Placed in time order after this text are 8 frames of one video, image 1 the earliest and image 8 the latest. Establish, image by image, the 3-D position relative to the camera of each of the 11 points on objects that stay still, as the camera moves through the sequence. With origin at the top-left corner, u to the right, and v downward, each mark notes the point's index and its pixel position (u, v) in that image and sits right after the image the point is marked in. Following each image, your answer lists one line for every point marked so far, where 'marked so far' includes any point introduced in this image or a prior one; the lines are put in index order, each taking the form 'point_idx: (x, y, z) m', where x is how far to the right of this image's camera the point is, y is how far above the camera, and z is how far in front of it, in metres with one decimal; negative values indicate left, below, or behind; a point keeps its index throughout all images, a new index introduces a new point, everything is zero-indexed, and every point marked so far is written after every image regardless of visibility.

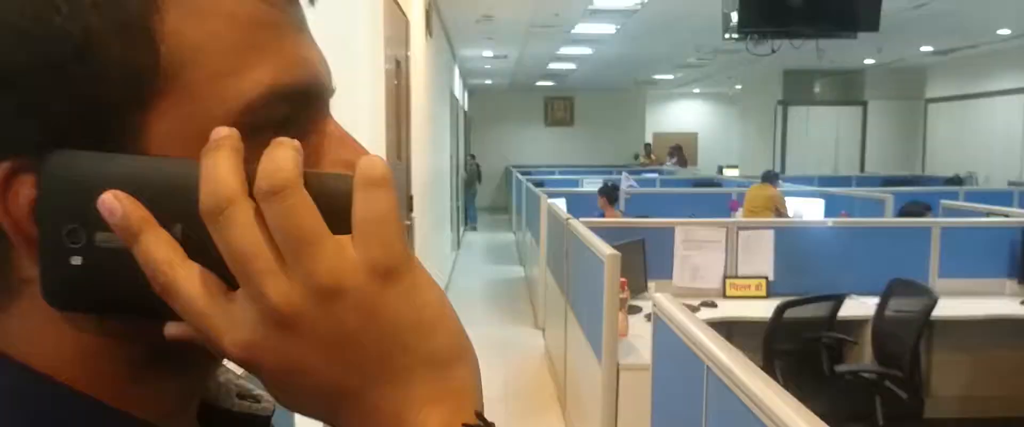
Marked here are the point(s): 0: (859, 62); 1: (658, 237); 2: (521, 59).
0: (+4.5, +1.9, +10.3) m
1: (+0.7, -0.1, +3.6) m
2: (+0.1, +1.9, +9.8) m
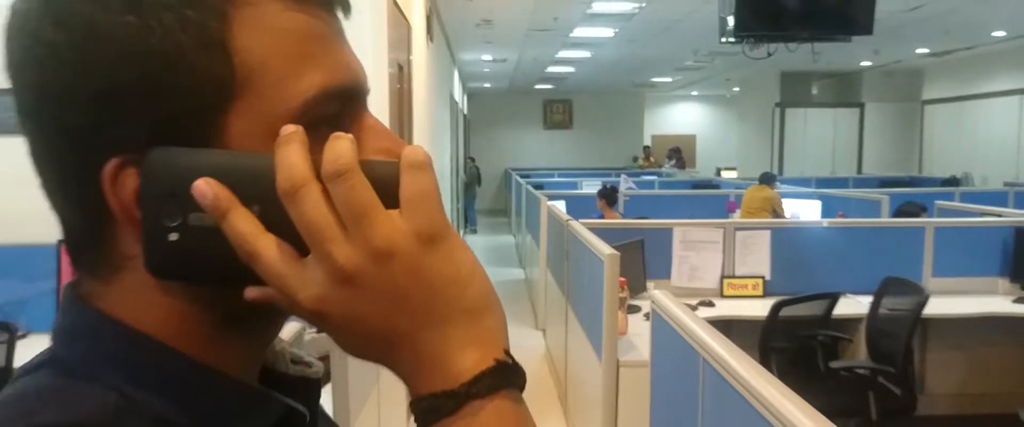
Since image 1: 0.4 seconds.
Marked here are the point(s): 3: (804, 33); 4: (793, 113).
0: (+4.4, +1.9, +10.3) m
1: (+0.7, -0.1, +3.6) m
2: (+0.1, +1.9, +9.9) m
3: (+1.6, +1.0, +4.6) m
4: (+4.1, +1.4, +11.6) m
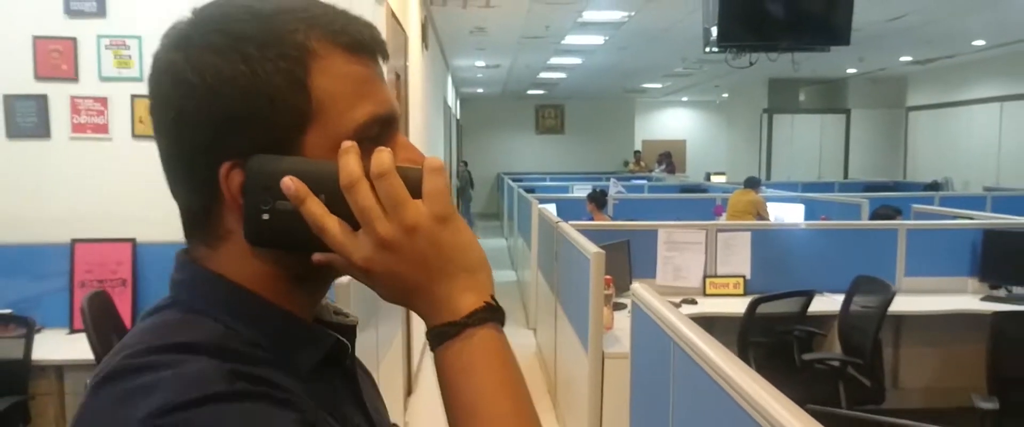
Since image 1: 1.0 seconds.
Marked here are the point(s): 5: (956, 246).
0: (+4.3, +1.9, +10.6) m
1: (+0.6, -0.1, +3.8) m
2: (0.0, +1.8, +10.1) m
3: (+1.6, +1.0, +4.8) m
4: (+3.9, +1.4, +11.8) m
5: (+2.1, -0.2, +3.9) m
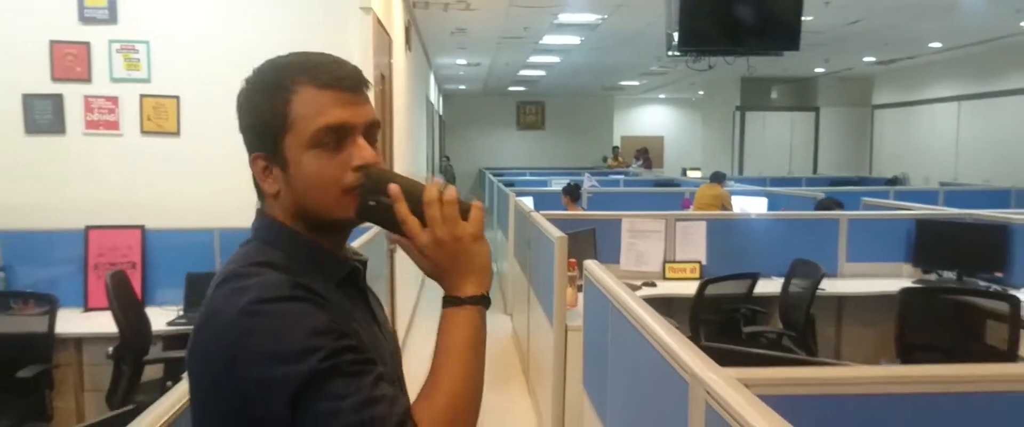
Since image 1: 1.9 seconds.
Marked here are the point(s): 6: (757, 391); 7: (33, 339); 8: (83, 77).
0: (+4.1, +1.9, +11.0) m
1: (+0.5, -0.1, +4.2) m
2: (-0.2, +1.9, +10.4) m
3: (+1.5, +1.1, +5.2) m
4: (+3.7, +1.5, +12.2) m
5: (+2.0, -0.1, +4.3) m
6: (+0.4, -0.3, +1.2) m
7: (-1.8, -0.5, +3.0) m
8: (-1.8, +0.6, +3.4) m
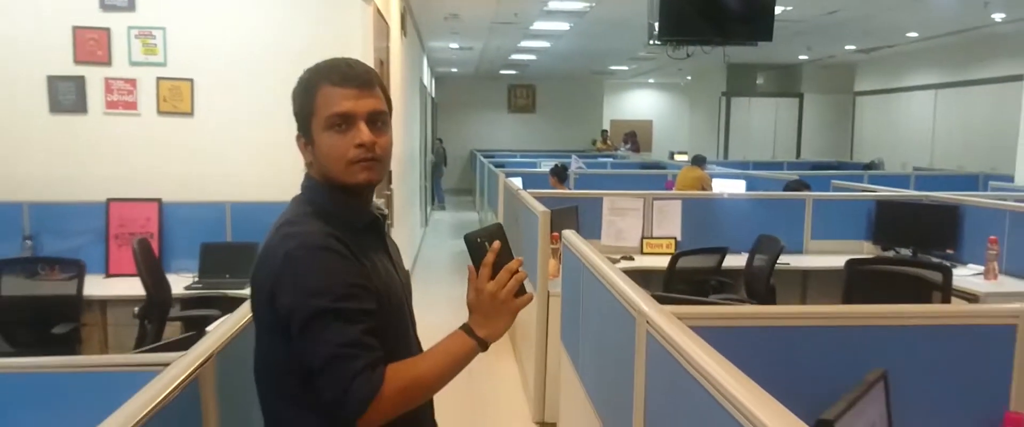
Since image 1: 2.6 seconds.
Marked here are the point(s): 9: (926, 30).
0: (+4.0, +2.2, +11.3) m
1: (+0.4, 0.0, +4.5) m
2: (-0.4, +2.2, +10.6) m
3: (+1.4, +1.2, +5.5) m
4: (+3.5, +1.7, +12.5) m
5: (+2.0, 0.0, +4.6) m
6: (+0.3, -0.2, +1.5) m
7: (-1.8, -0.4, +3.3) m
8: (-1.9, +0.7, +3.7) m
9: (+4.3, +1.9, +8.4) m
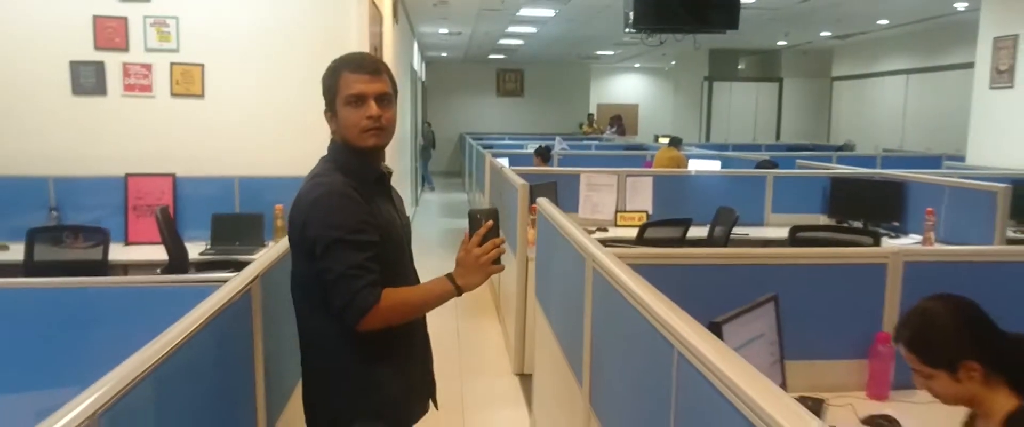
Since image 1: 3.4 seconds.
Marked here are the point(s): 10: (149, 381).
0: (+3.8, +2.5, +11.7) m
1: (+0.3, +0.2, +4.8) m
2: (-0.5, +2.4, +11.0) m
3: (+1.3, +1.4, +5.8) m
4: (+3.3, +2.0, +12.9) m
5: (+1.9, +0.1, +5.0) m
6: (+0.3, -0.1, +1.9) m
7: (-1.9, -0.2, +3.7) m
8: (-2.0, +0.8, +4.0) m
9: (+4.2, +2.1, +8.8) m
10: (-0.5, -0.2, +1.0) m
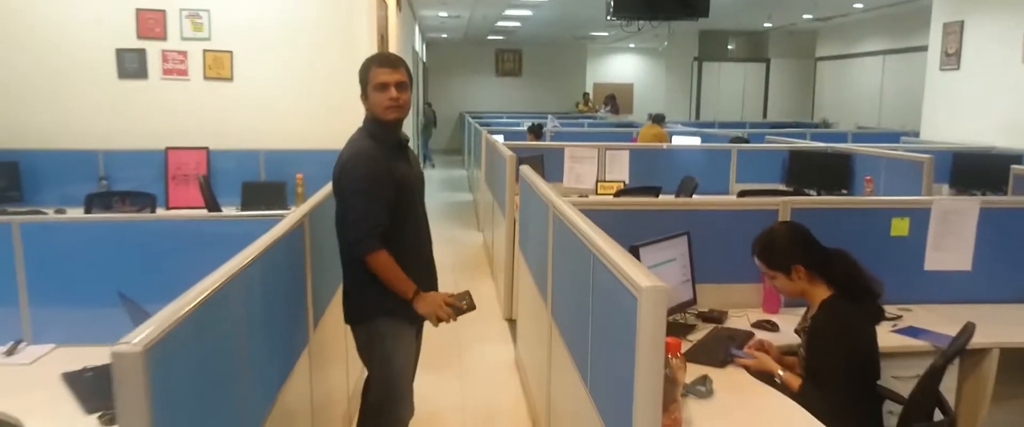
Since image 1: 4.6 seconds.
0: (+3.7, +2.8, +12.2) m
1: (+0.3, +0.4, +5.4) m
2: (-0.6, +2.8, +11.5) m
3: (+1.2, +1.6, +6.4) m
4: (+3.3, +2.5, +13.4) m
5: (+1.8, +0.4, +5.6) m
6: (+0.2, 0.0, +2.5) m
7: (-2.0, -0.1, +4.3) m
8: (-2.0, +1.0, +4.6) m
9: (+4.1, +2.5, +9.3) m
10: (-0.5, -0.1, +1.6) m
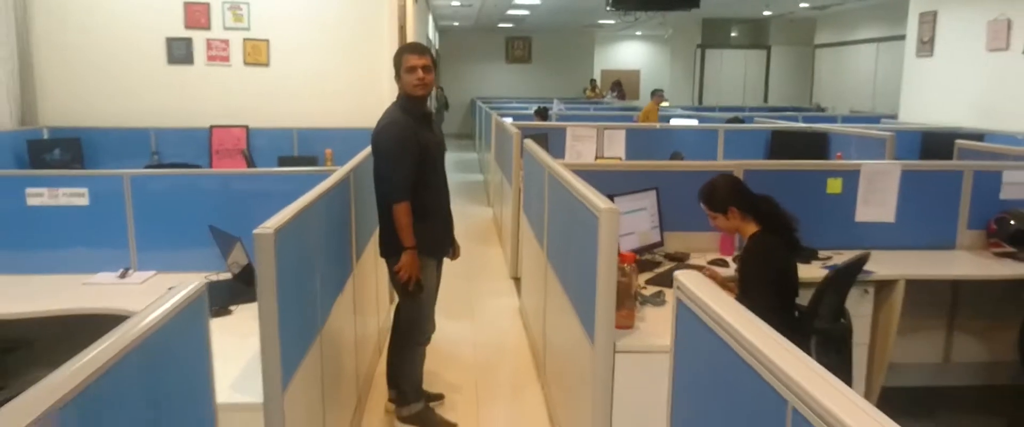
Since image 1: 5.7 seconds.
0: (+3.9, +3.1, +12.6) m
1: (+0.3, +0.6, +6.0) m
2: (-0.4, +3.1, +12.0) m
3: (+1.3, +1.8, +6.9) m
4: (+3.4, +2.8, +13.9) m
5: (+1.9, +0.6, +6.1) m
6: (+0.2, +0.2, +3.0) m
7: (-1.9, +0.1, +4.8) m
8: (-2.0, +1.2, +5.2) m
9: (+4.2, +2.7, +9.8) m
10: (-0.5, 0.0, +2.2) m
